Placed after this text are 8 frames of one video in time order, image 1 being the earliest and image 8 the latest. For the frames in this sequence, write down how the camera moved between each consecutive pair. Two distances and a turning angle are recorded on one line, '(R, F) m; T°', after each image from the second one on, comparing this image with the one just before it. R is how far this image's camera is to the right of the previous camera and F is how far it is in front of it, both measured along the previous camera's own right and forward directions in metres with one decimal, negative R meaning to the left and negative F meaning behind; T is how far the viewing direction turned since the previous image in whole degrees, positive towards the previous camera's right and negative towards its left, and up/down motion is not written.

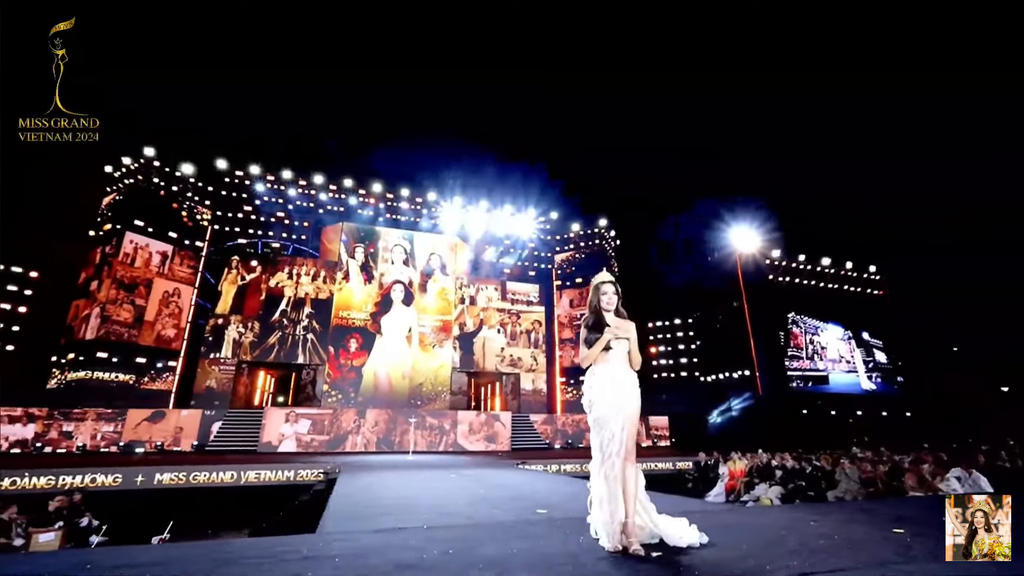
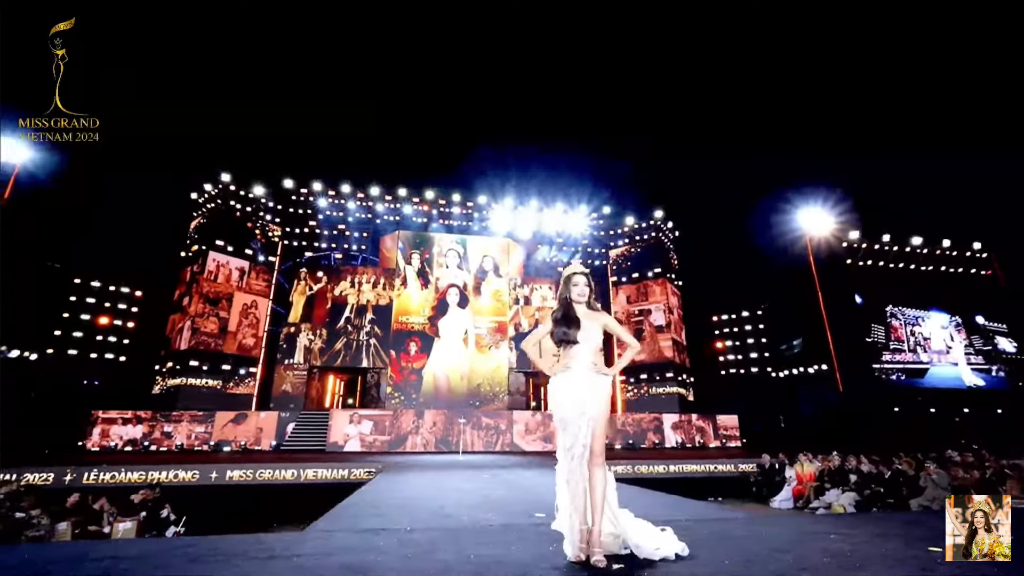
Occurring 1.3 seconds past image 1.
(+0.5, +0.1) m; -8°
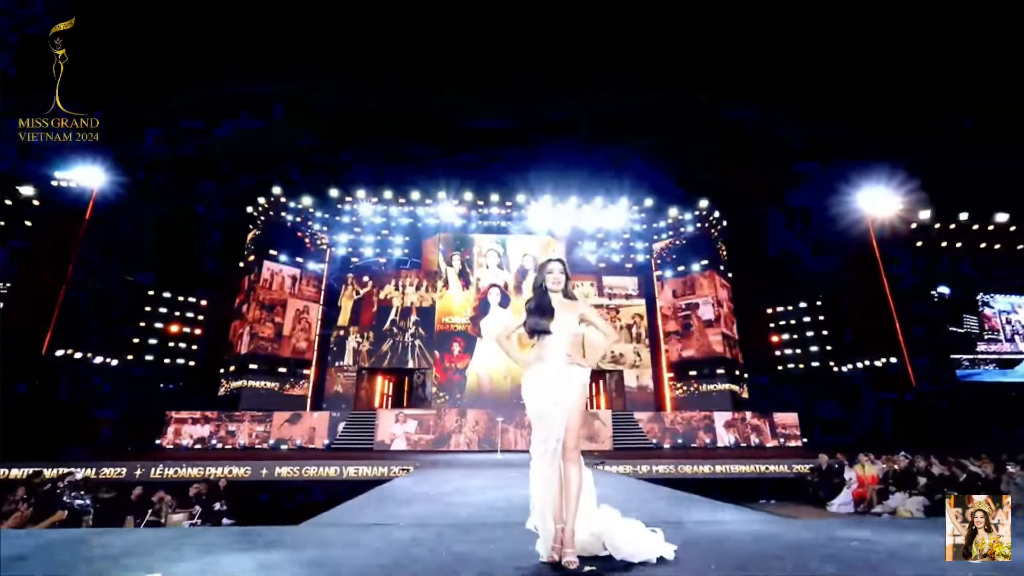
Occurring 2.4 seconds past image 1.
(+0.4, +0.1) m; -6°
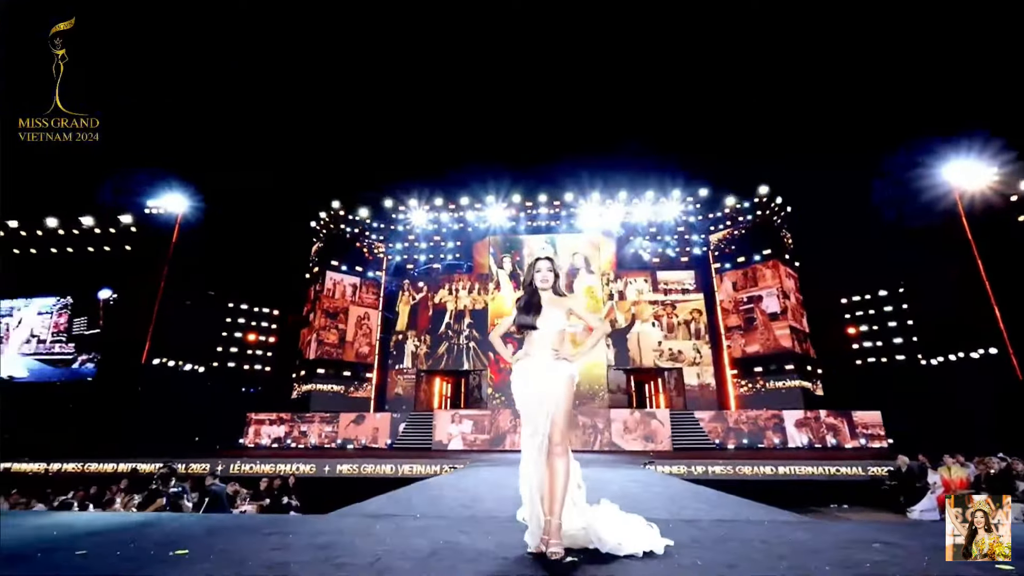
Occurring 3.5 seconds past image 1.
(+0.3, 0.0) m; -7°
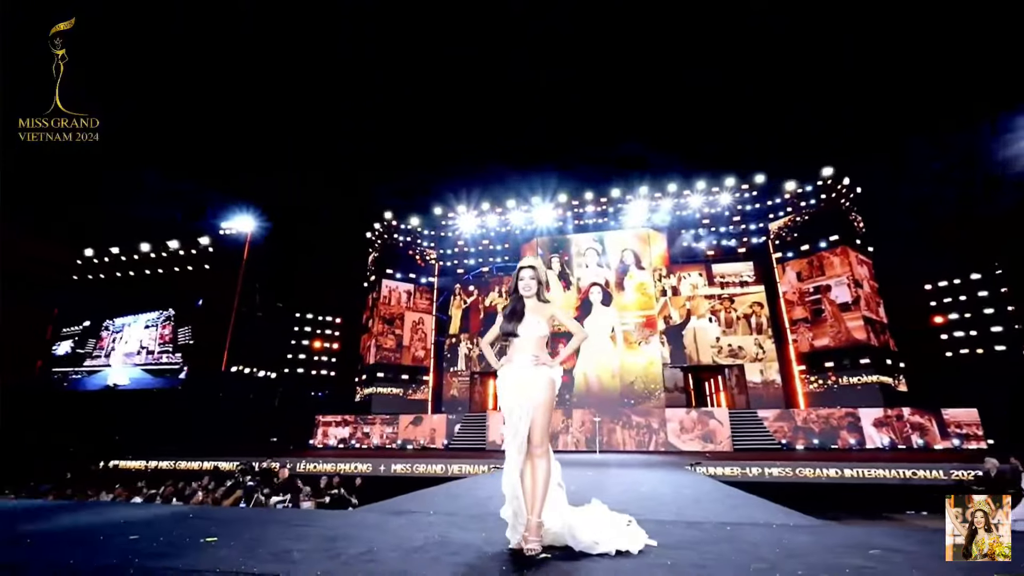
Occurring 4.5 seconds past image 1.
(+0.4, -0.1) m; -7°
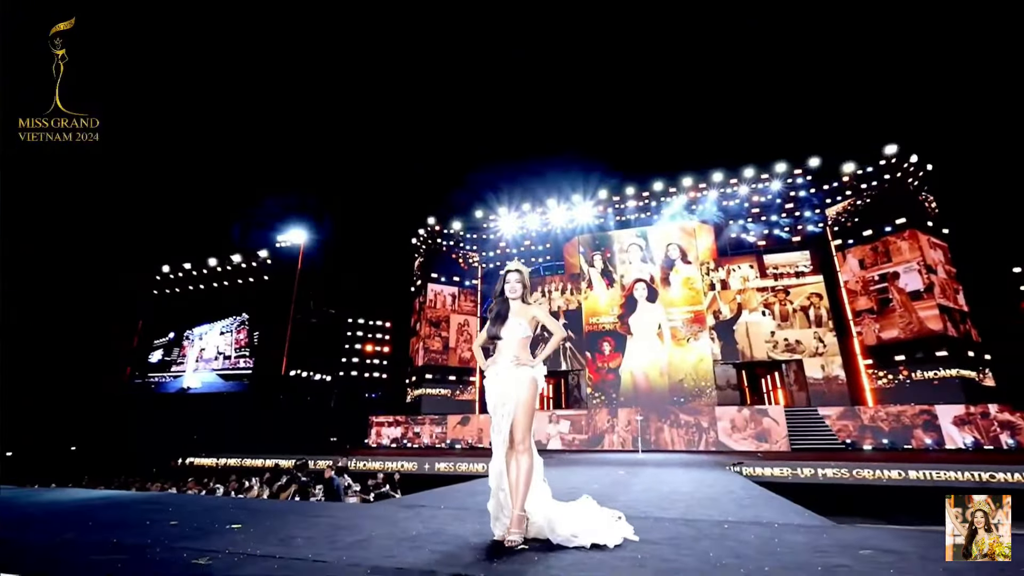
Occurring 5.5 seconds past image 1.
(+0.3, -0.1) m; -6°
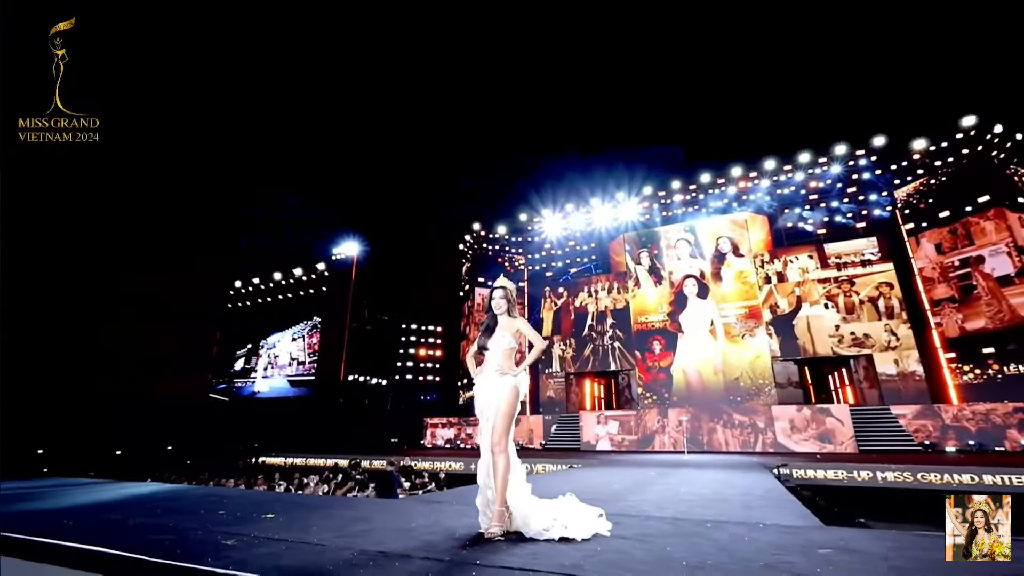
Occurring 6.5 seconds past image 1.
(+0.4, -0.2) m; -7°
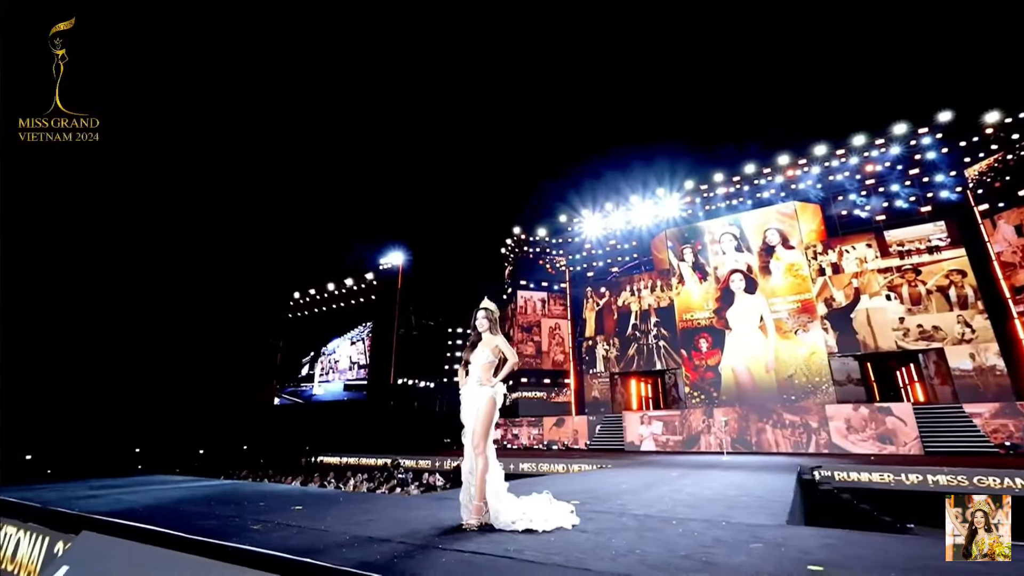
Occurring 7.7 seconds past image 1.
(+0.5, -0.3) m; -6°
